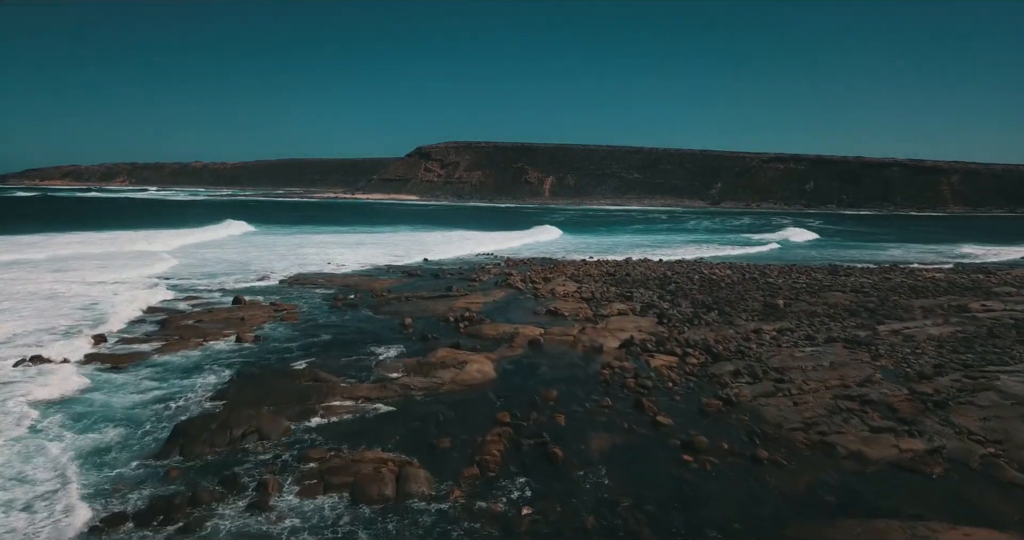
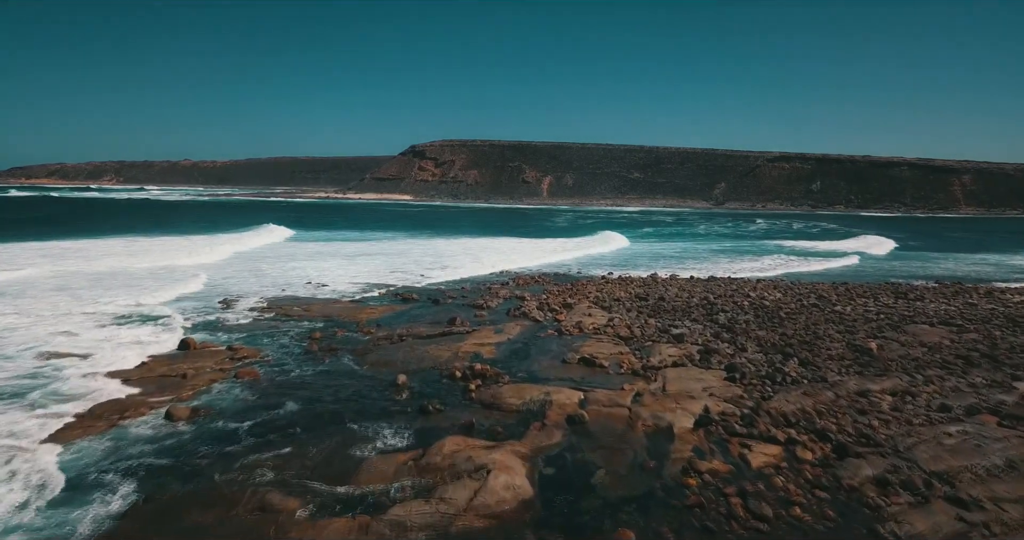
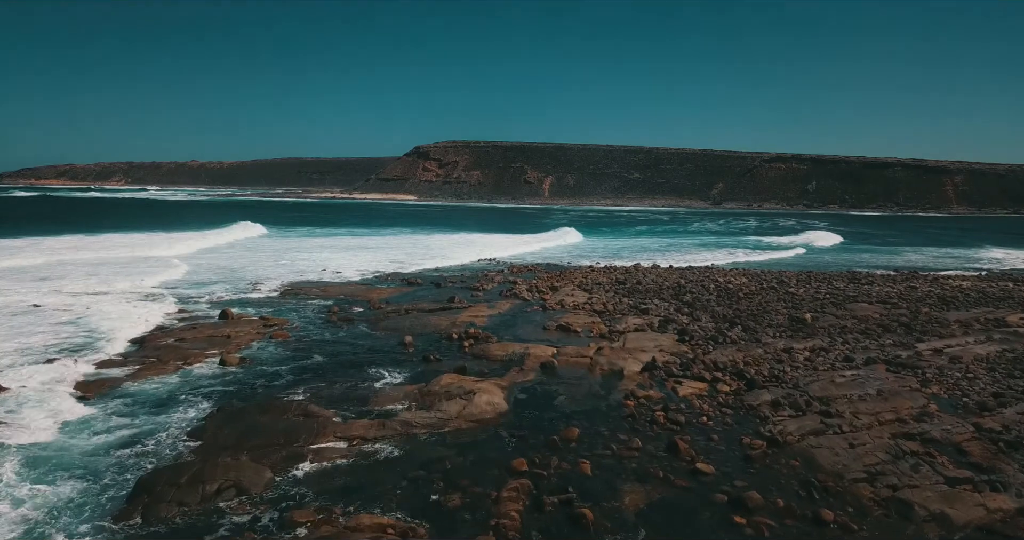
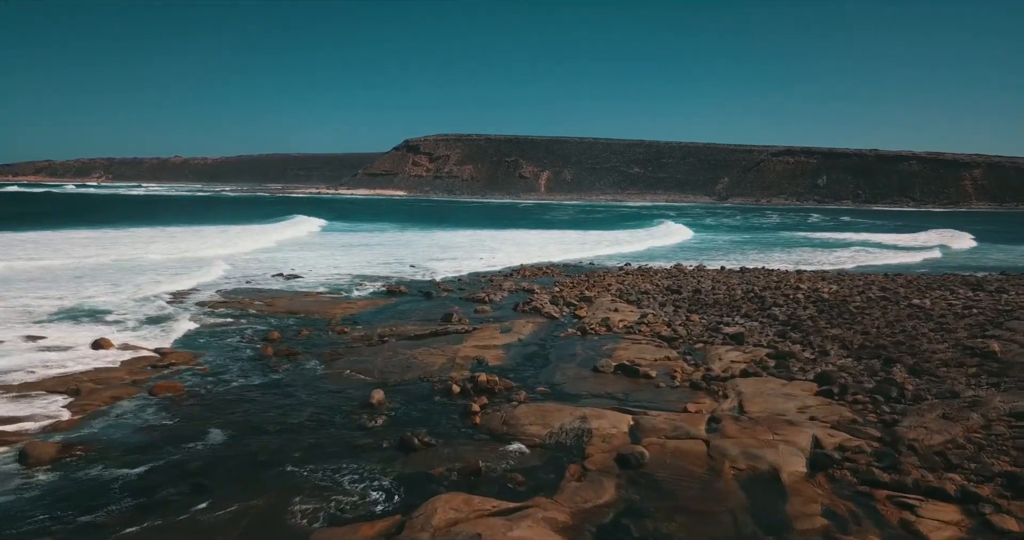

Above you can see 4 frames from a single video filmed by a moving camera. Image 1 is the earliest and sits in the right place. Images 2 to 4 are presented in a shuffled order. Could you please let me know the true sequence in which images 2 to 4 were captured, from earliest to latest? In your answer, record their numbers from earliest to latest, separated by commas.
3, 2, 4
